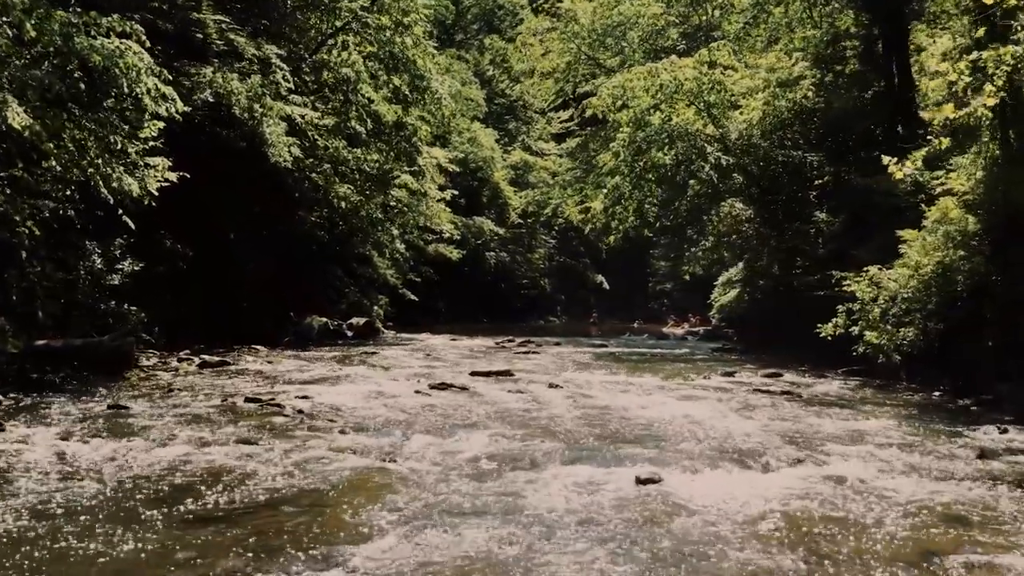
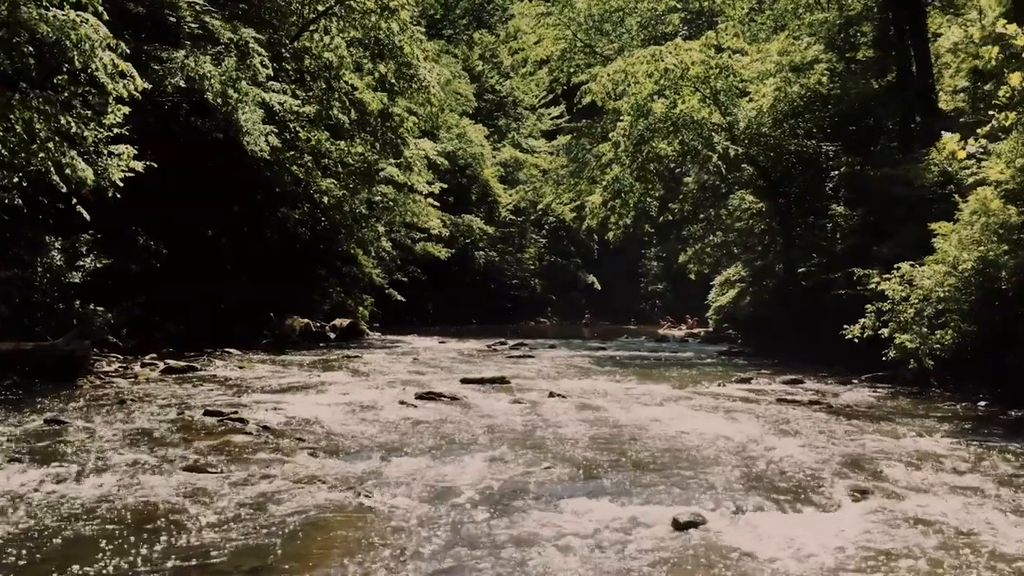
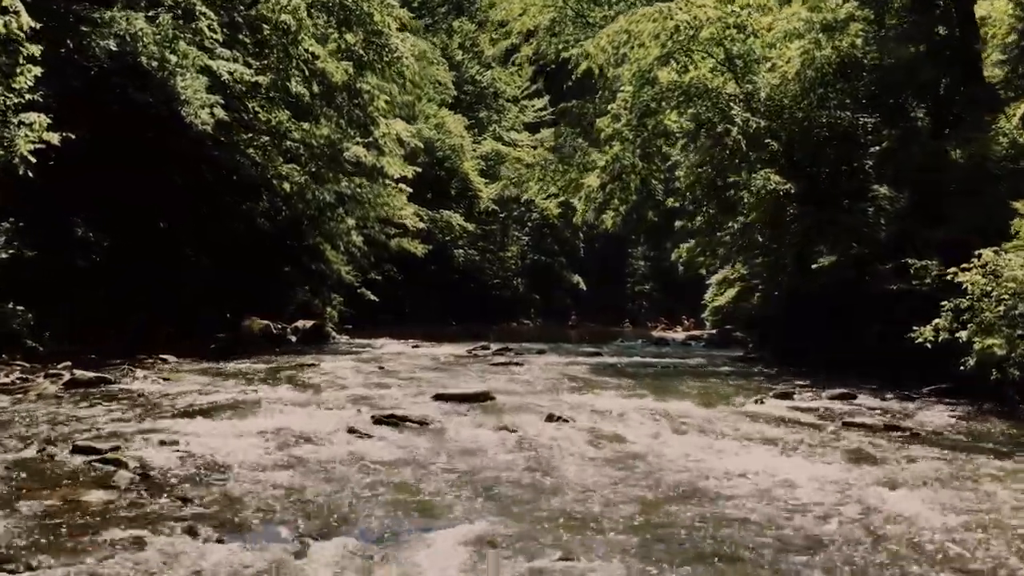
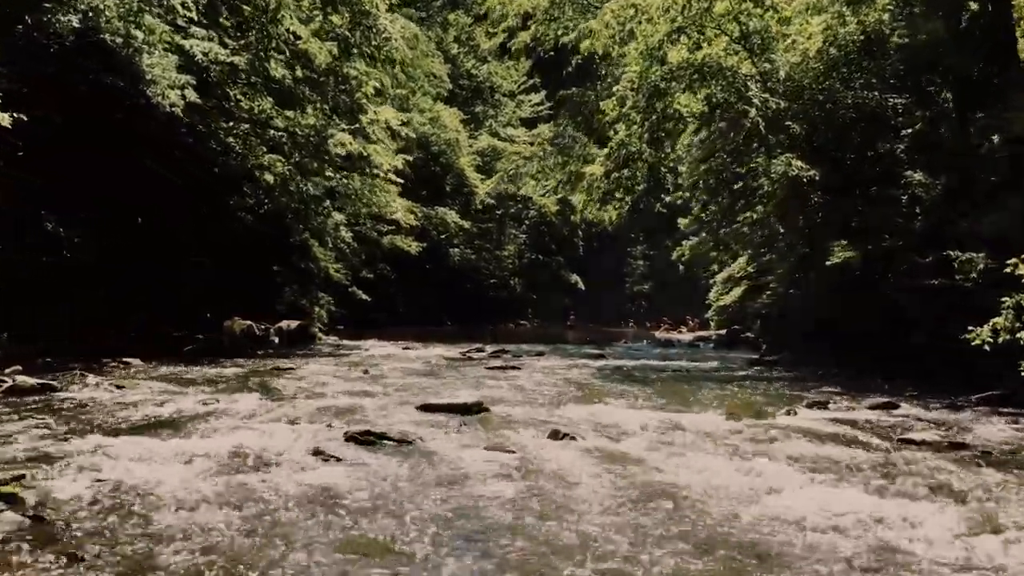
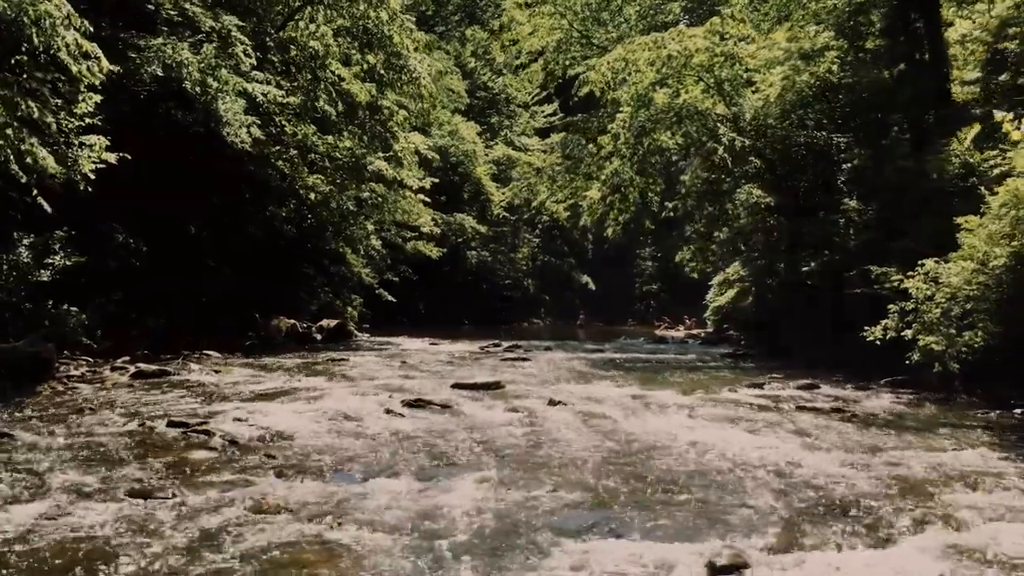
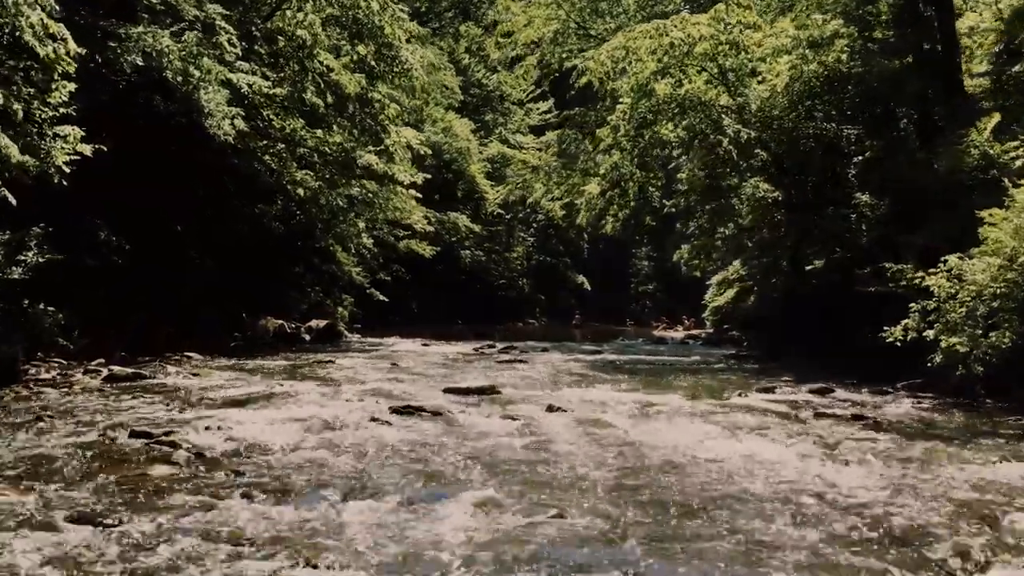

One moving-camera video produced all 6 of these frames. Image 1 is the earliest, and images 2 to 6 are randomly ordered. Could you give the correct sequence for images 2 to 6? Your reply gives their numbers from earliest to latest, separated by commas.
2, 5, 6, 3, 4
